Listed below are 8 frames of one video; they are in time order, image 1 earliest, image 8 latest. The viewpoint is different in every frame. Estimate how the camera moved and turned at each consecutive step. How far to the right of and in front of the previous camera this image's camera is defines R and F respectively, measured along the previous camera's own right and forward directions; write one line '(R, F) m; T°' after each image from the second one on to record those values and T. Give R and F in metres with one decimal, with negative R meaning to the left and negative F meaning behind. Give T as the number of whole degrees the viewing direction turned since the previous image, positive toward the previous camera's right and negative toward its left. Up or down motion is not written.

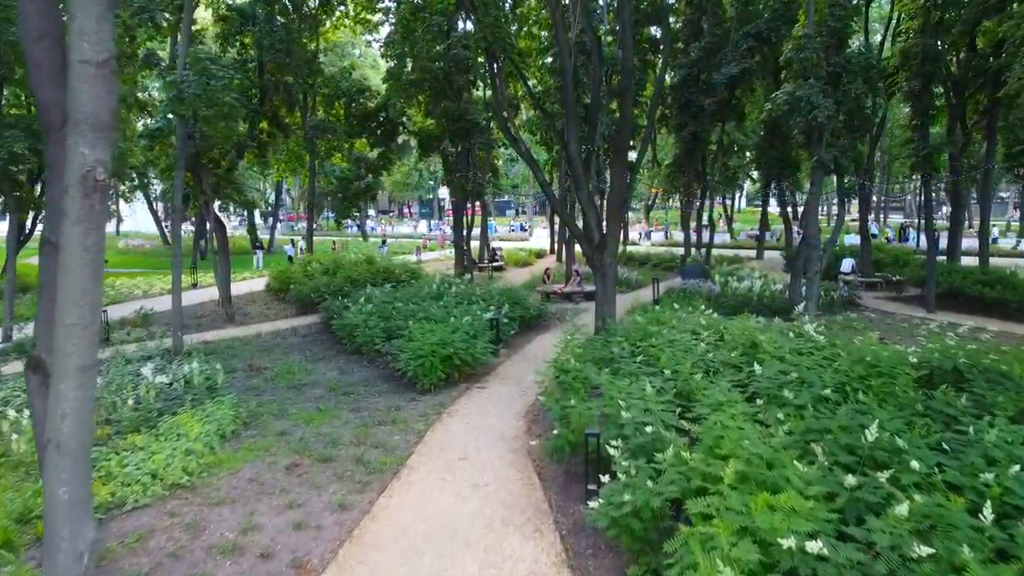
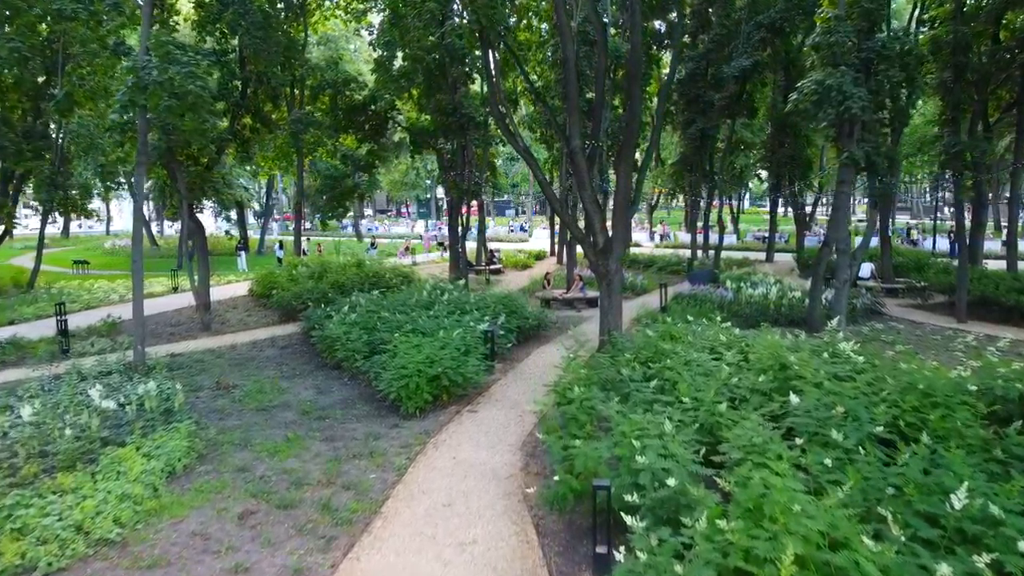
(0.0, +1.1) m; 0°
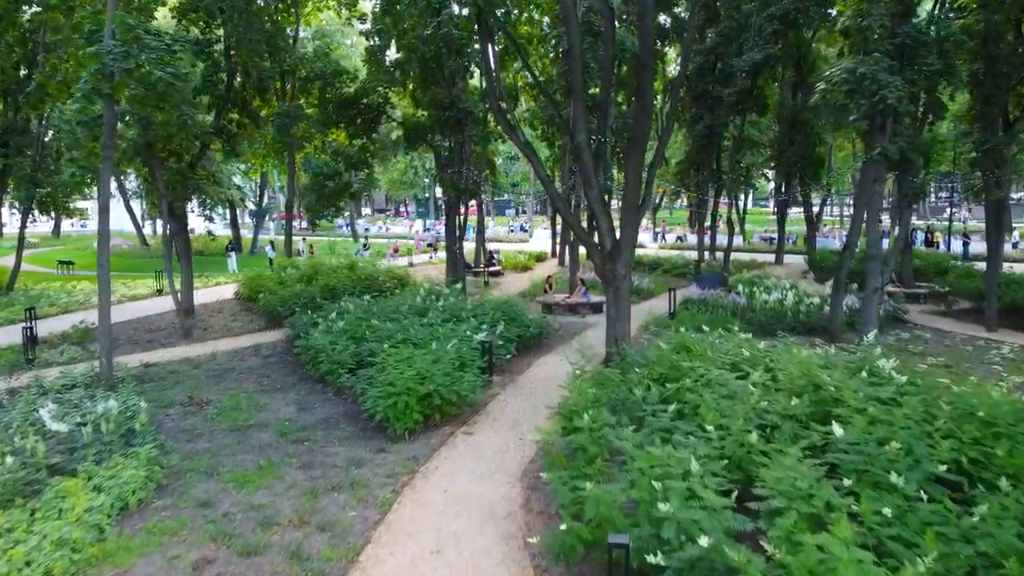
(0.0, +0.8) m; 0°
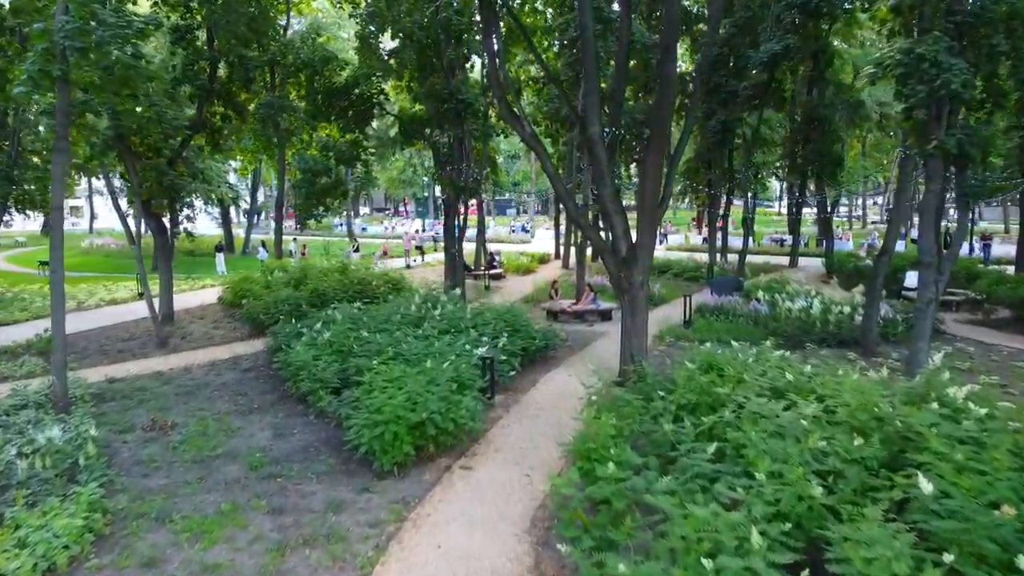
(0.0, +1.0) m; 0°
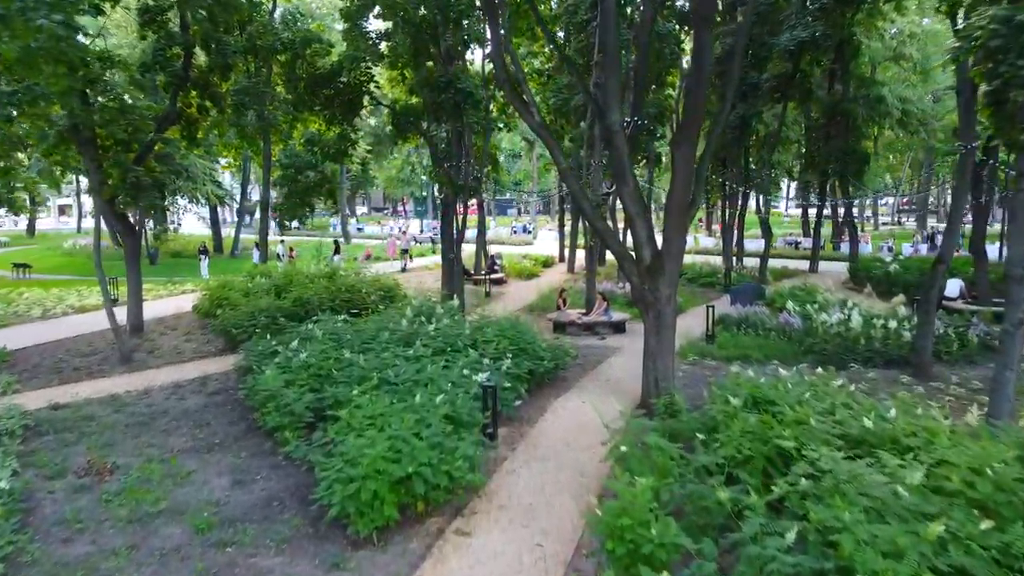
(0.0, +1.3) m; 0°
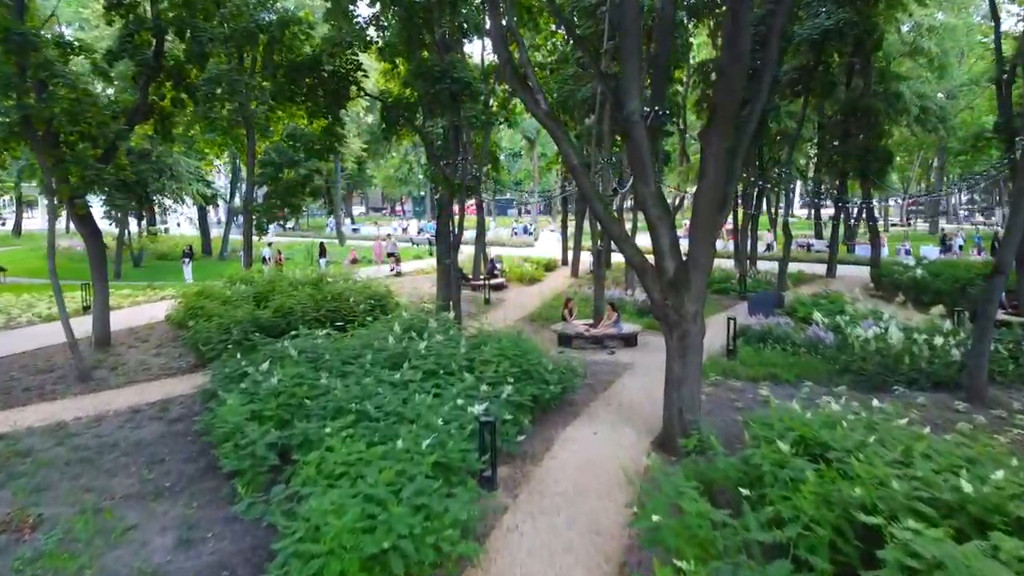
(0.0, +1.1) m; 0°
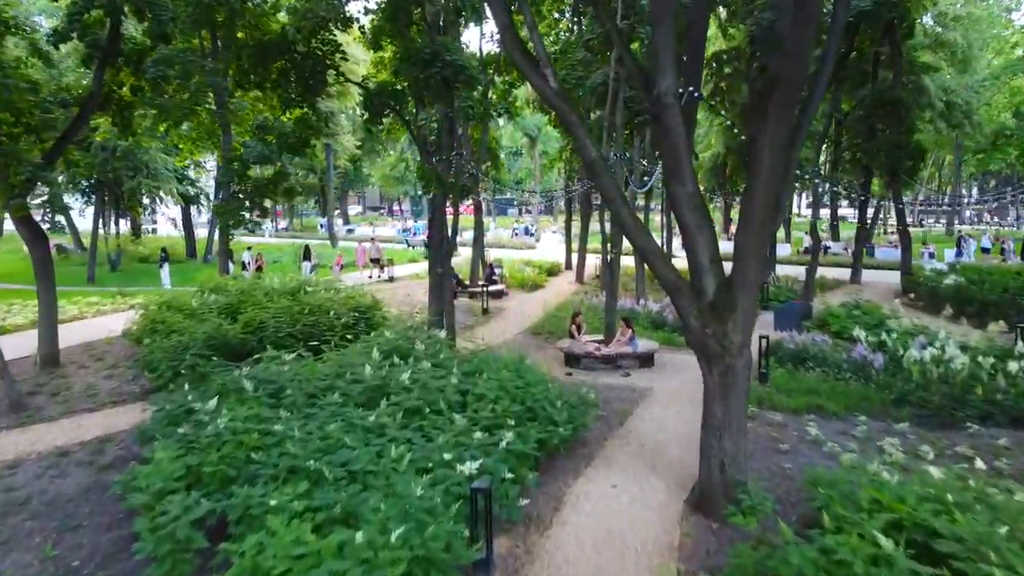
(0.0, +1.4) m; 0°
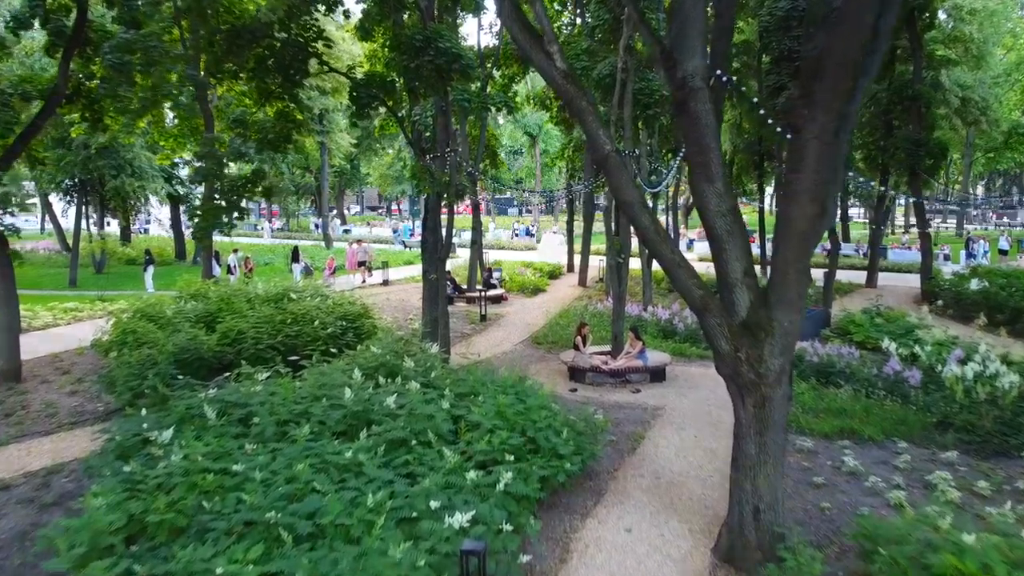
(0.0, +0.8) m; 0°
